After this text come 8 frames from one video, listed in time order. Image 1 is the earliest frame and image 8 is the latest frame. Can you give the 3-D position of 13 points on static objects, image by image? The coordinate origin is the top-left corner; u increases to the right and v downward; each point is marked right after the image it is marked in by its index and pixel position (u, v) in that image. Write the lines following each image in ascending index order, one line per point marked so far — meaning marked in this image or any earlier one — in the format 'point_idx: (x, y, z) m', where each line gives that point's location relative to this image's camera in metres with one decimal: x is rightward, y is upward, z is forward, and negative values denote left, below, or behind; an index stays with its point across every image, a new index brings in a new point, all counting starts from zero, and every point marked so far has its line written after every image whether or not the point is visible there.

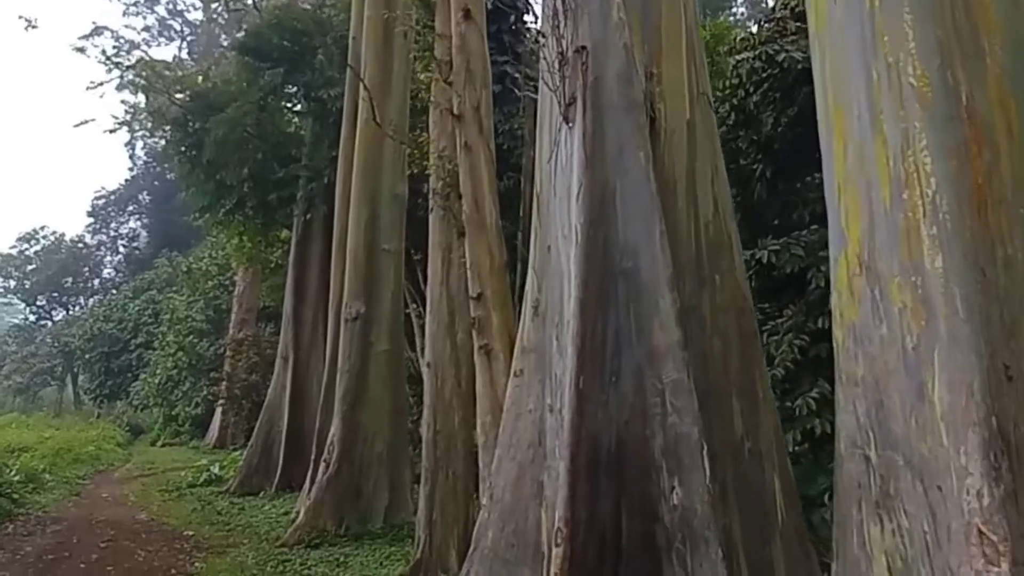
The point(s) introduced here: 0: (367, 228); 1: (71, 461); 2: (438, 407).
0: (-1.9, +0.8, +10.6) m
1: (-10.7, -4.2, +19.7) m
2: (-0.7, -1.1, +7.3) m
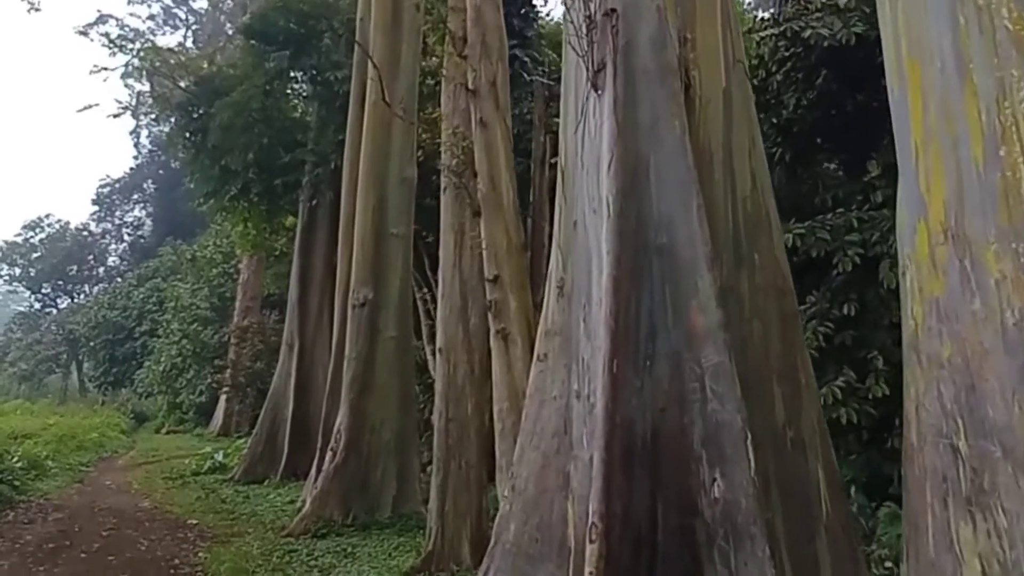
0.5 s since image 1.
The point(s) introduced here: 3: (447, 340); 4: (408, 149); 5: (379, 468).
0: (-1.7, +1.0, +10.3) m
1: (-10.5, -3.9, +19.5) m
2: (-0.5, -0.9, +7.1) m
3: (-0.6, -0.4, +7.2) m
4: (-1.4, +1.7, +10.5) m
5: (-1.6, -2.2, +9.8) m
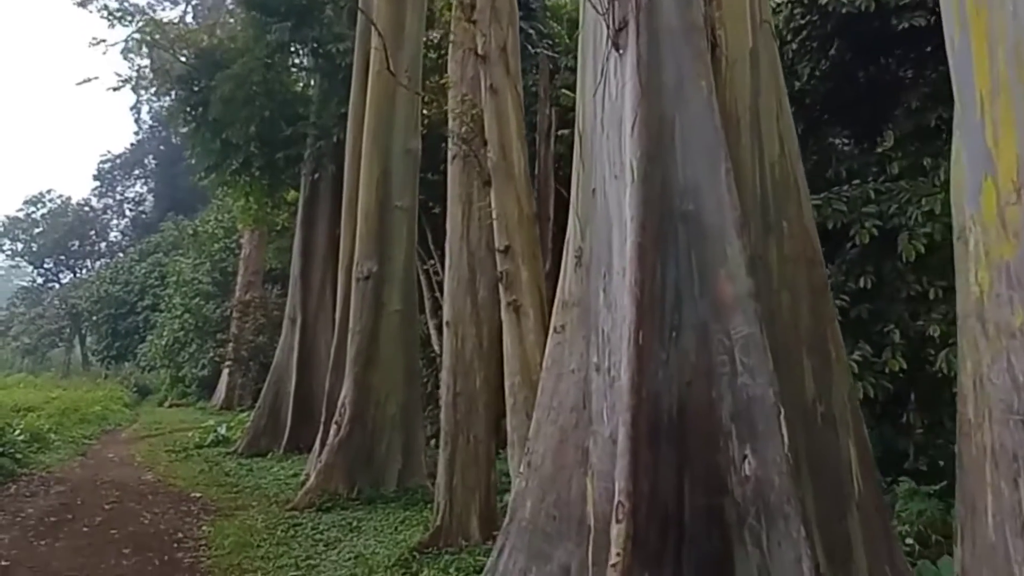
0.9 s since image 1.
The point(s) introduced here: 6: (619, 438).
0: (-1.6, +1.3, +10.1) m
1: (-10.4, -3.2, +19.5) m
2: (-0.5, -0.7, +6.9) m
3: (-0.5, -0.2, +7.0) m
4: (-1.3, +2.1, +10.3) m
5: (-1.5, -1.8, +9.7) m
6: (+0.5, -0.6, +3.4) m
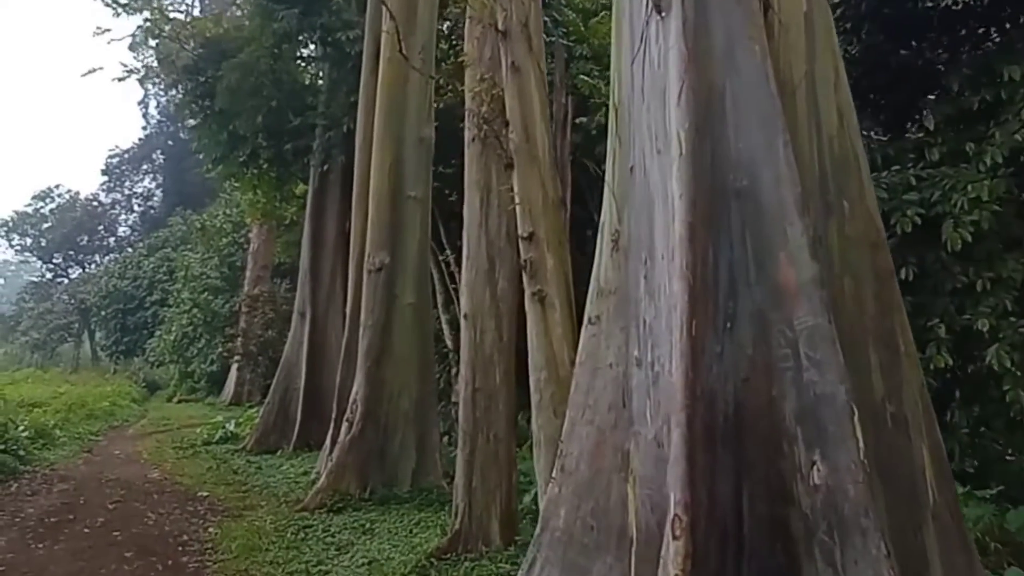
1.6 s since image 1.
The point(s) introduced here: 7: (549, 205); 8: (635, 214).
0: (-1.4, +1.4, +9.7) m
1: (-10.1, -3.1, +19.2) m
2: (-0.3, -0.6, +6.5) m
3: (-0.3, -0.1, +6.7) m
4: (-1.0, +2.2, +9.9) m
5: (-1.3, -1.7, +9.3) m
6: (+0.6, -0.6, +3.0) m
7: (+0.2, +0.6, +5.4) m
8: (+0.6, +0.3, +3.8) m
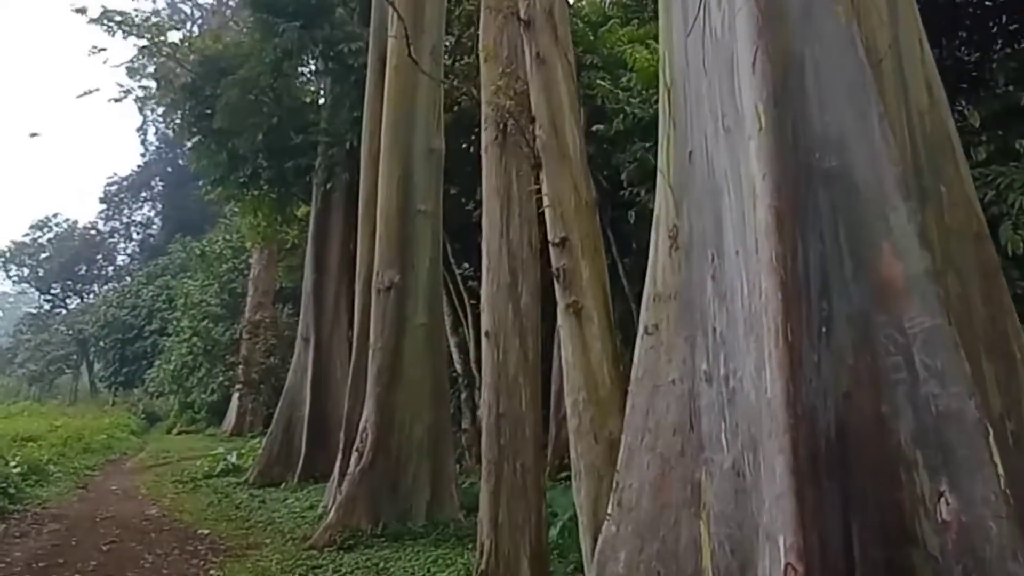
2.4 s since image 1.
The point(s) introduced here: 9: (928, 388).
0: (-1.3, +1.2, +9.3) m
1: (-9.9, -3.7, +18.6) m
2: (-0.1, -0.7, +6.0) m
3: (-0.1, -0.2, +6.1) m
4: (-0.9, +2.0, +9.5) m
5: (-1.1, -2.0, +8.8) m
6: (+0.8, -0.6, +2.5) m
7: (+0.4, +0.5, +4.9) m
8: (+0.7, +0.3, +3.3) m
9: (+1.3, -0.3, +2.5) m
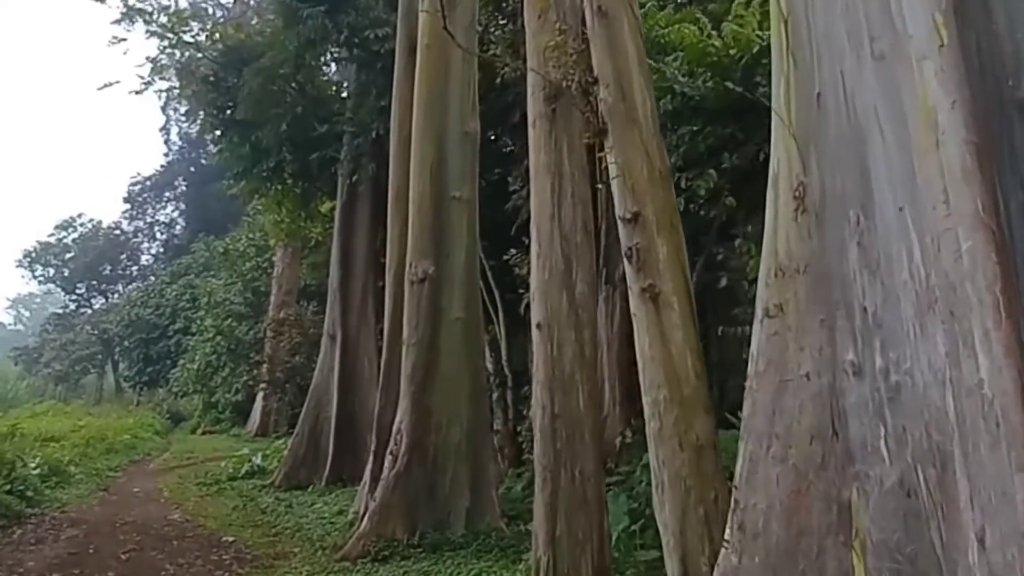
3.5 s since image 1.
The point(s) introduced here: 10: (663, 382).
0: (-0.8, +1.3, +8.7) m
1: (-9.2, -3.7, +18.2) m
2: (+0.3, -0.6, +5.4) m
3: (+0.2, -0.1, +5.5) m
4: (-0.5, +2.0, +8.9) m
5: (-0.6, -1.9, +8.2) m
6: (+1.1, -0.5, +1.9) m
7: (+0.8, +0.6, +4.3) m
8: (+1.0, +0.4, +2.6) m
9: (+1.6, -0.2, +1.9) m
10: (+0.7, -0.5, +4.0) m
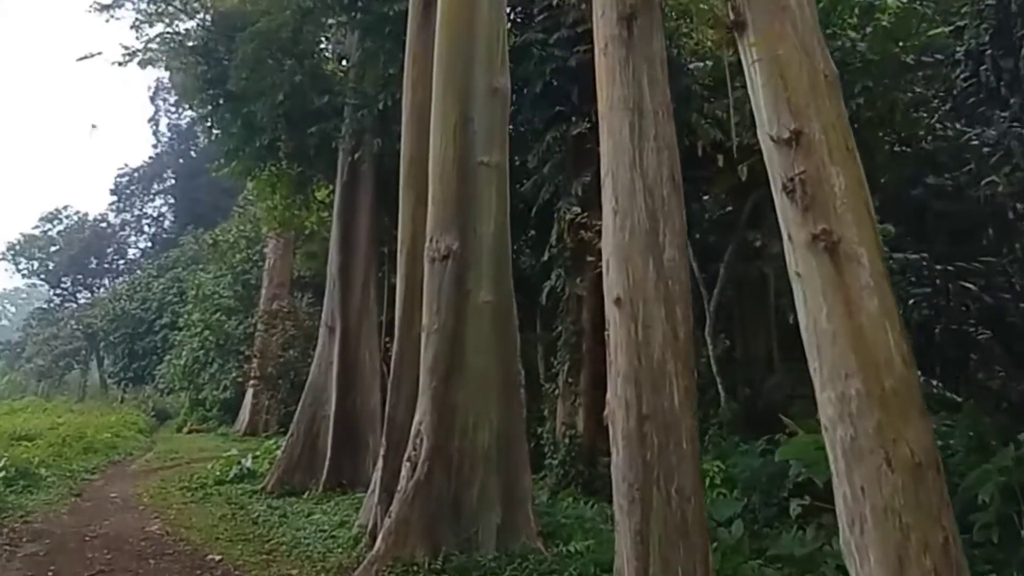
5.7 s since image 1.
0: (-0.5, +1.5, +7.4) m
1: (-9.0, -3.4, +16.9) m
2: (+0.7, -0.4, +4.2) m
3: (+0.6, 0.0, +4.3) m
4: (-0.1, +2.2, +7.6) m
5: (-0.3, -1.7, +6.9) m
6: (+1.5, -0.3, +0.6) m
7: (+1.2, +0.8, +3.0) m
8: (+1.5, +0.6, +1.4) m
9: (+2.0, 0.0, +0.7) m
10: (+1.1, -0.3, +2.7) m
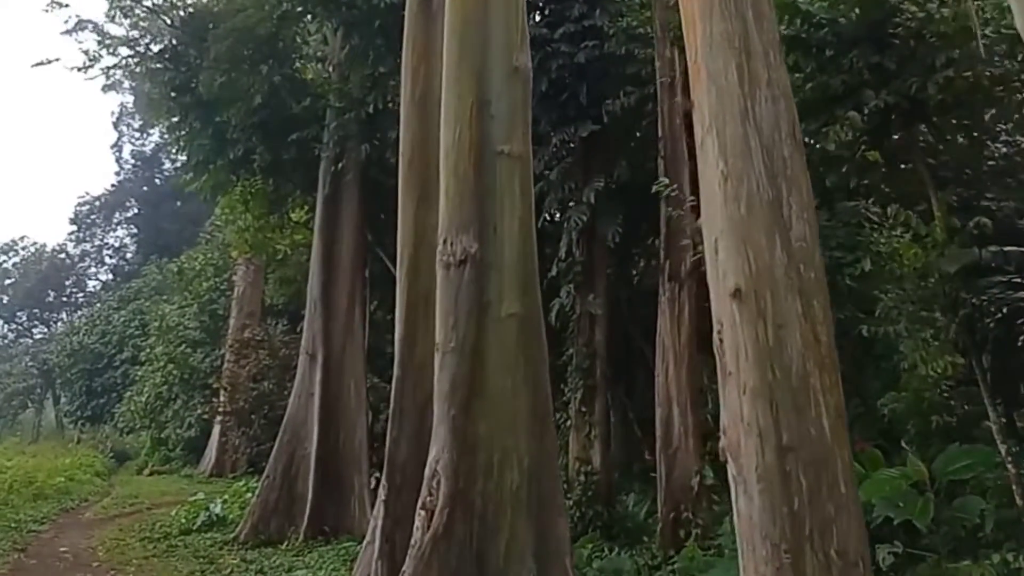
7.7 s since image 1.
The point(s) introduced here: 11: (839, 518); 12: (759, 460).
0: (-0.3, +1.4, +6.3) m
1: (-9.1, -4.0, +15.3) m
2: (+1.0, -0.4, +3.1) m
3: (+0.9, +0.1, +3.2) m
4: (+0.1, +2.1, +6.6) m
5: (-0.1, -1.7, +5.7) m
6: (+1.9, -0.1, -0.4) m
7: (+1.5, +0.9, +2.0) m
8: (+1.9, +0.8, +0.4) m
9: (+2.5, +0.2, -0.4) m
10: (+1.5, -0.1, +1.6) m
11: (+1.2, -0.8, +3.0) m
12: (+0.9, -0.6, +3.0) m
